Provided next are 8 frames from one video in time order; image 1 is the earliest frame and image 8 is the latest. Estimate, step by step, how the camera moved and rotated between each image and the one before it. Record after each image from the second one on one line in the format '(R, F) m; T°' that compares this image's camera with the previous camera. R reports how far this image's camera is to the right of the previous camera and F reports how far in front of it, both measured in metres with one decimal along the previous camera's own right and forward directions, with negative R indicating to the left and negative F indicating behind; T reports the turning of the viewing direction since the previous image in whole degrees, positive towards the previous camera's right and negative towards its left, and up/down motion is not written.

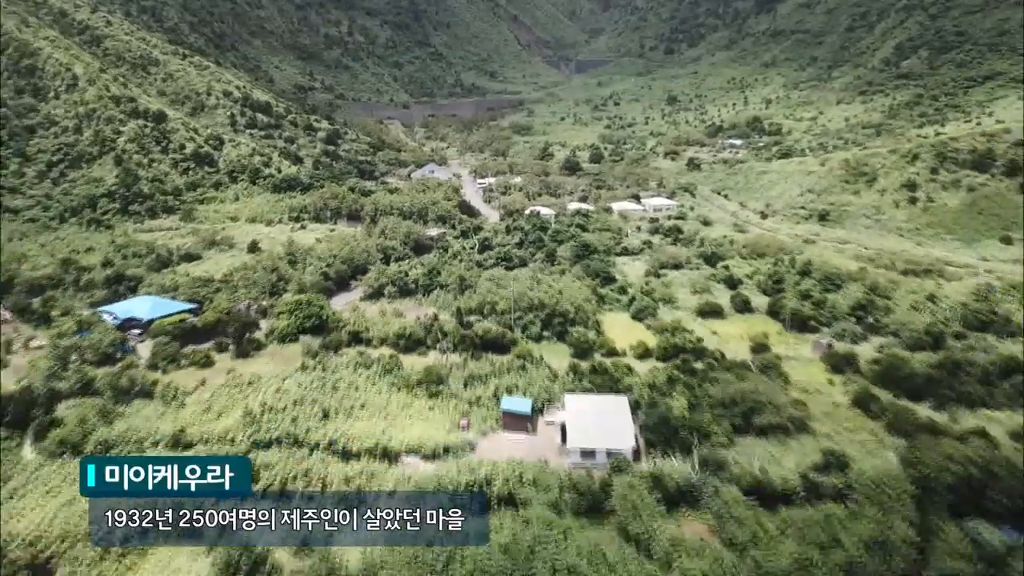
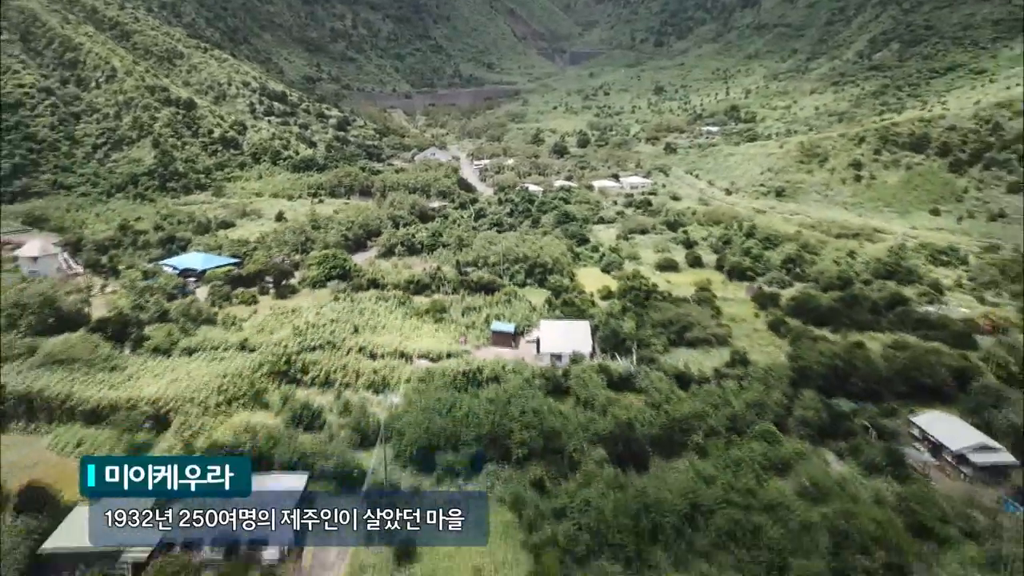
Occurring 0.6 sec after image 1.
(+0.2, -2.5) m; 0°
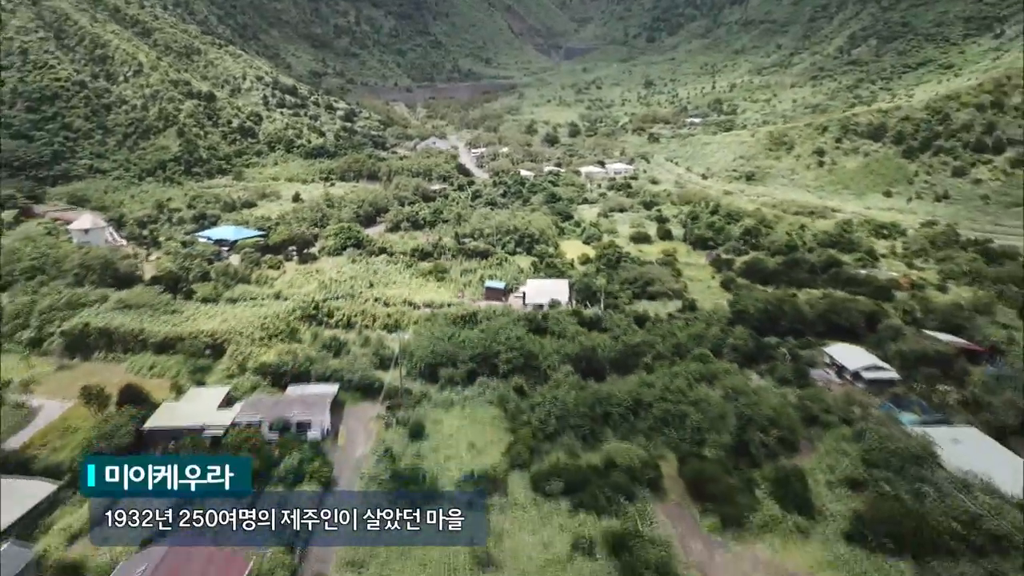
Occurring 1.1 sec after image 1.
(+0.1, -2.1) m; 0°
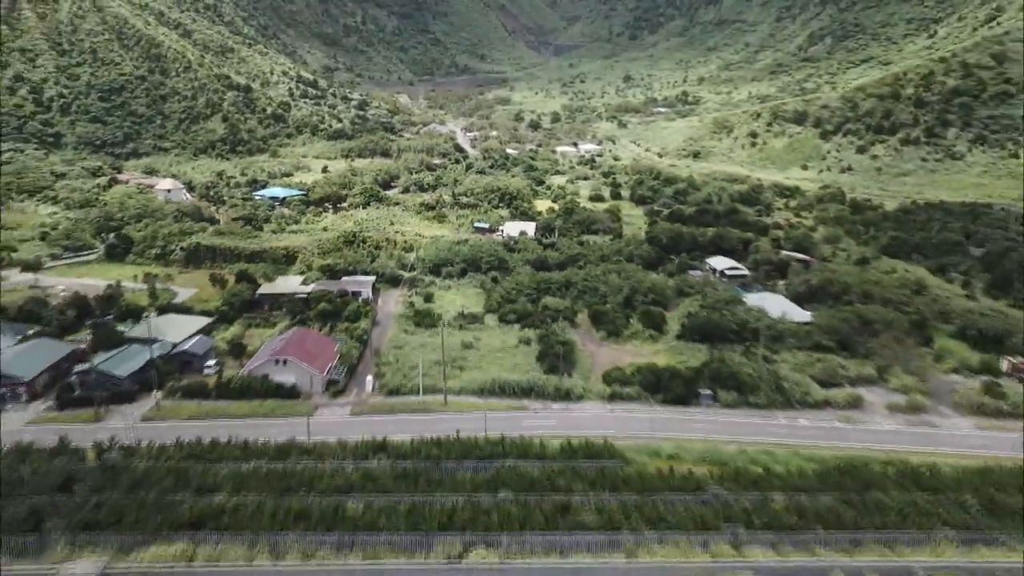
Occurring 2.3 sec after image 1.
(+0.4, -5.0) m; 0°
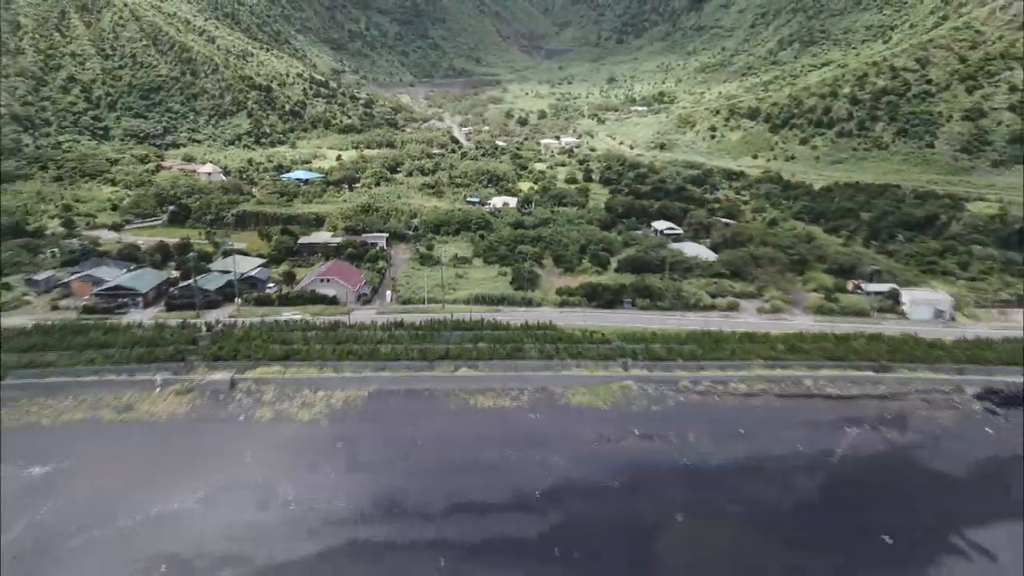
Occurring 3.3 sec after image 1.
(+0.3, -4.0) m; 0°
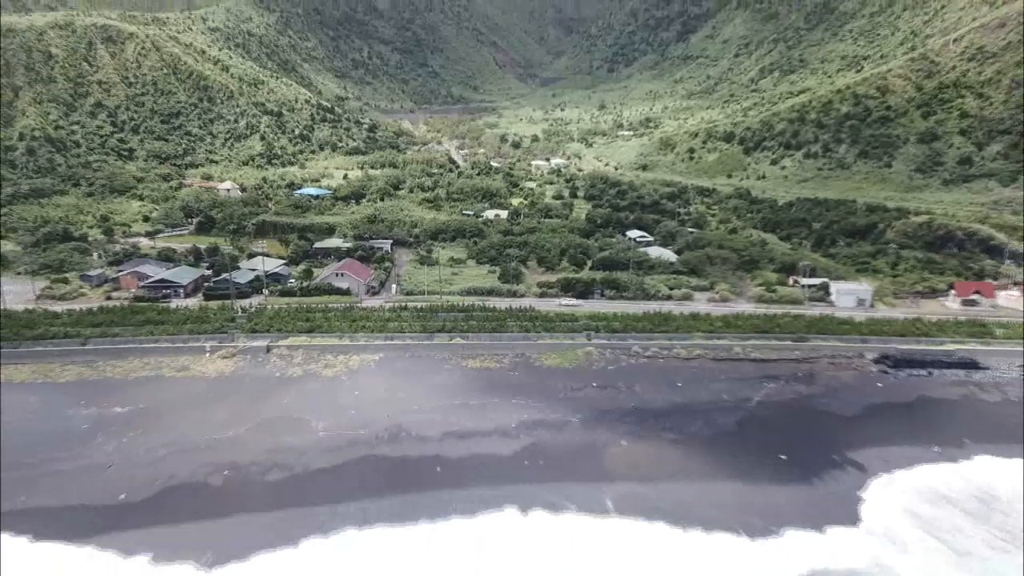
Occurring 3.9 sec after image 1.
(+0.2, -2.4) m; 0°
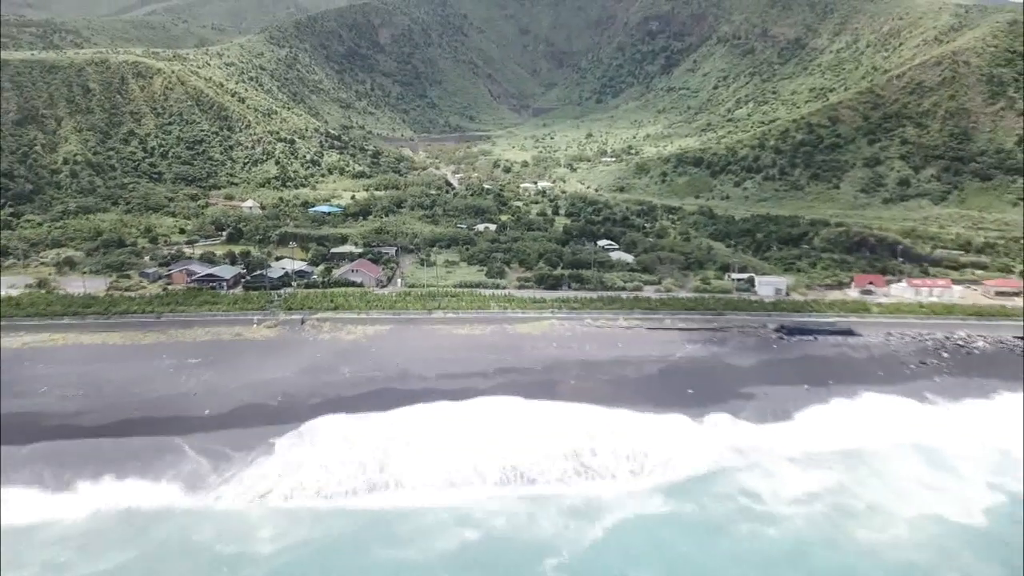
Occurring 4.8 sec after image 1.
(+0.3, -3.6) m; 0°
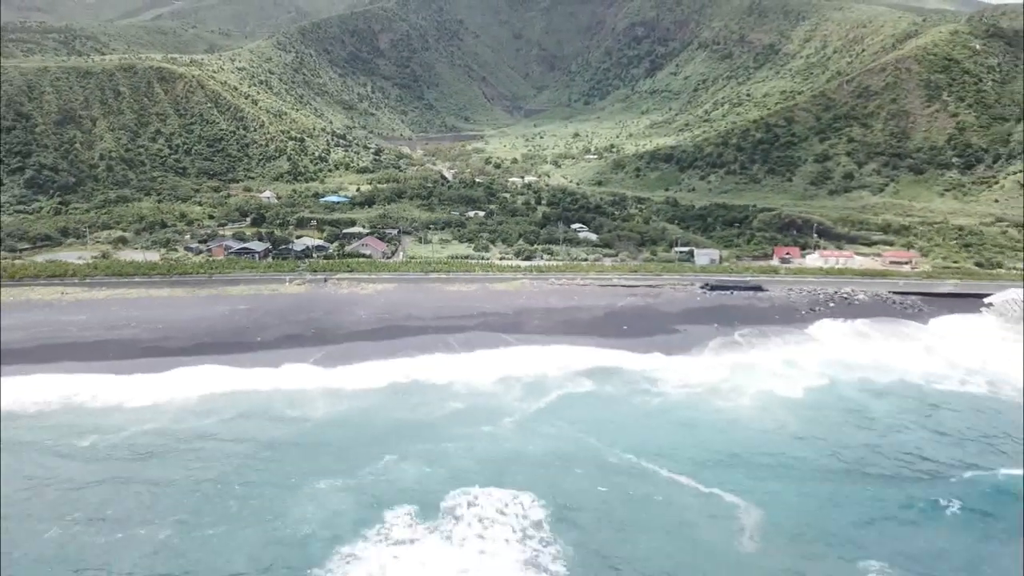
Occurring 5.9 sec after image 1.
(+0.4, -4.2) m; 0°
